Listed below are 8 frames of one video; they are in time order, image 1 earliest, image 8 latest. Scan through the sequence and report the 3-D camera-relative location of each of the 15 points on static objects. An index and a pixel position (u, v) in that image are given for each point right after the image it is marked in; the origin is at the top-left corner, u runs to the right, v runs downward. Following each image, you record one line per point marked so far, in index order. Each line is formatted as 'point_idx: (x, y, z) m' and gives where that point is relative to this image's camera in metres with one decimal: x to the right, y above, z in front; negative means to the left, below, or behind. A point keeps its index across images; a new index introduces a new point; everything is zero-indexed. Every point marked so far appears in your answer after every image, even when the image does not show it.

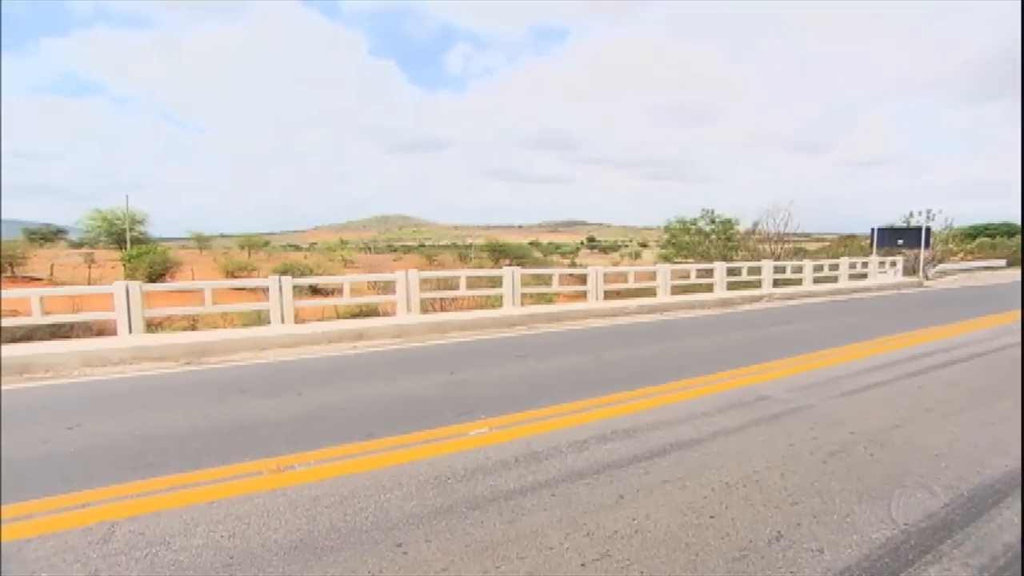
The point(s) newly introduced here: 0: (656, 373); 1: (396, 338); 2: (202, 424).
0: (+1.7, -1.0, +6.7) m
1: (-1.9, -0.8, +9.3) m
2: (-2.7, -1.2, +5.0) m
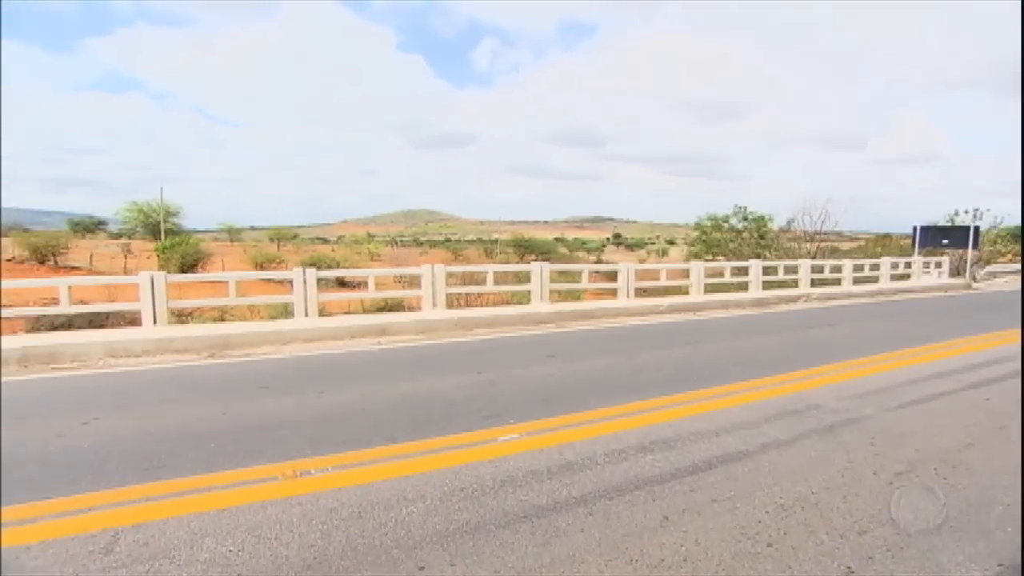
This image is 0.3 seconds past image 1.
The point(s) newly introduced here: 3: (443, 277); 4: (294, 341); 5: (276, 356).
0: (+2.0, -1.0, +6.4) m
1: (-1.5, -0.8, +9.1) m
2: (-2.5, -1.1, +4.8) m
3: (-1.2, +0.2, +10.4) m
4: (-3.3, -0.8, +8.5) m
5: (-3.2, -0.9, +7.7) m
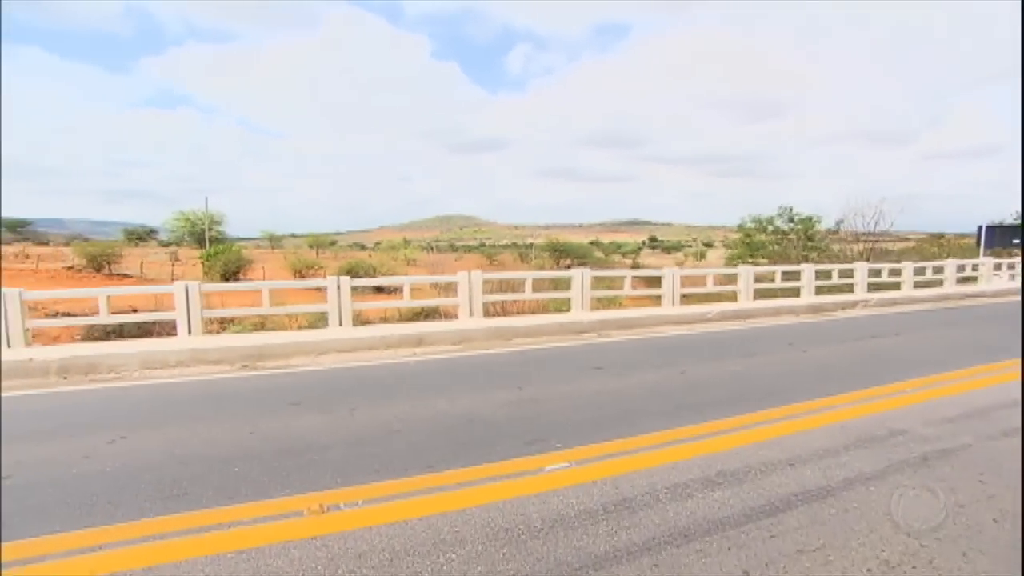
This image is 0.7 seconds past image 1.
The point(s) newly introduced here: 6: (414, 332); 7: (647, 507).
0: (+2.5, -1.1, +5.8) m
1: (-0.9, -0.9, +8.8) m
2: (-2.1, -1.2, +4.5) m
3: (-0.5, +0.1, +10.0) m
4: (-2.7, -0.9, +8.2) m
5: (-2.7, -1.1, +7.5) m
6: (-1.5, -0.7, +8.7) m
7: (+0.8, -1.3, +3.4) m
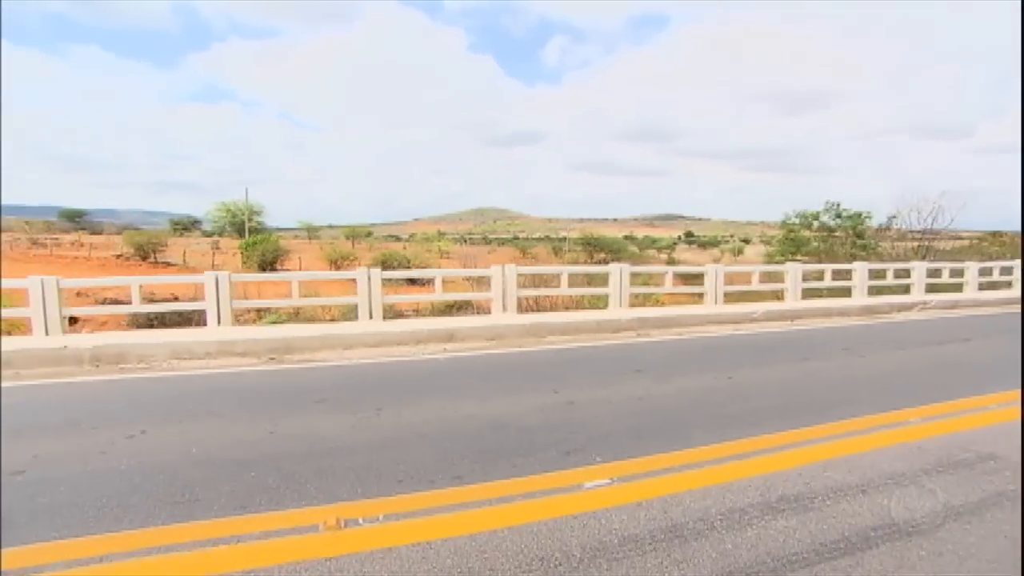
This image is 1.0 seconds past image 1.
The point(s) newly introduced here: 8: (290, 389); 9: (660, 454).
0: (+2.8, -1.1, +5.3) m
1: (-0.3, -0.8, +8.5) m
2: (-1.9, -1.2, +4.3) m
3: (+0.1, +0.2, +9.7) m
4: (-2.2, -0.8, +8.0) m
5: (-2.3, -1.0, +7.3) m
6: (-1.0, -0.6, +8.4) m
7: (+1.0, -1.3, +3.0) m
8: (-2.3, -1.0, +6.0) m
9: (+1.1, -1.2, +4.1) m
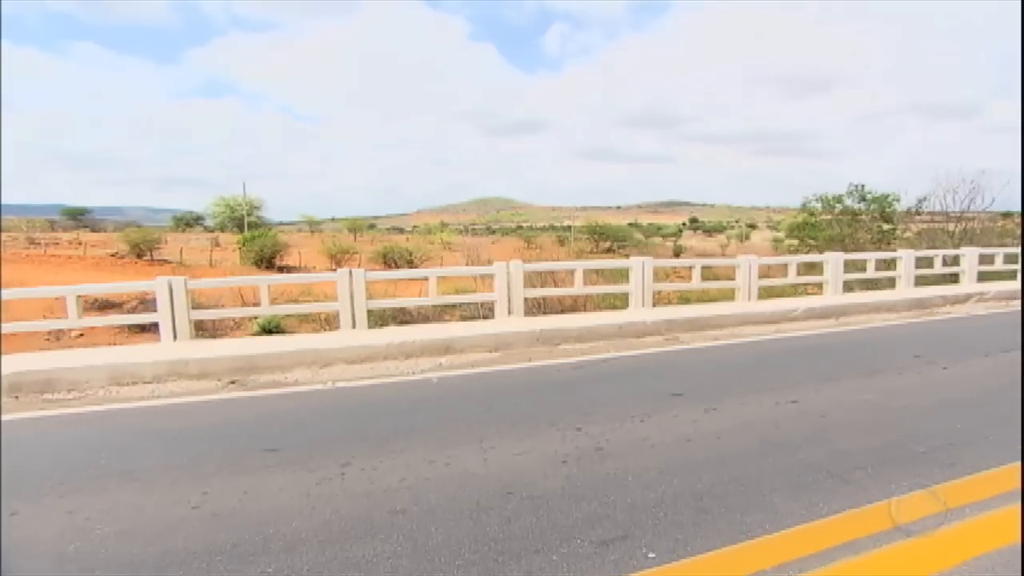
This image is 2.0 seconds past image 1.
0: (+2.9, -1.1, +4.0) m
1: (-0.2, -0.8, +7.2) m
2: (-1.8, -1.3, +3.1) m
3: (+0.1, +0.2, +8.4) m
4: (-2.1, -0.9, +6.8) m
5: (-2.2, -1.1, +6.0) m
6: (-0.9, -0.6, +7.1) m
7: (+1.1, -1.4, +1.7) m
8: (-2.3, -1.2, +4.7) m
9: (+1.1, -1.3, +2.9) m
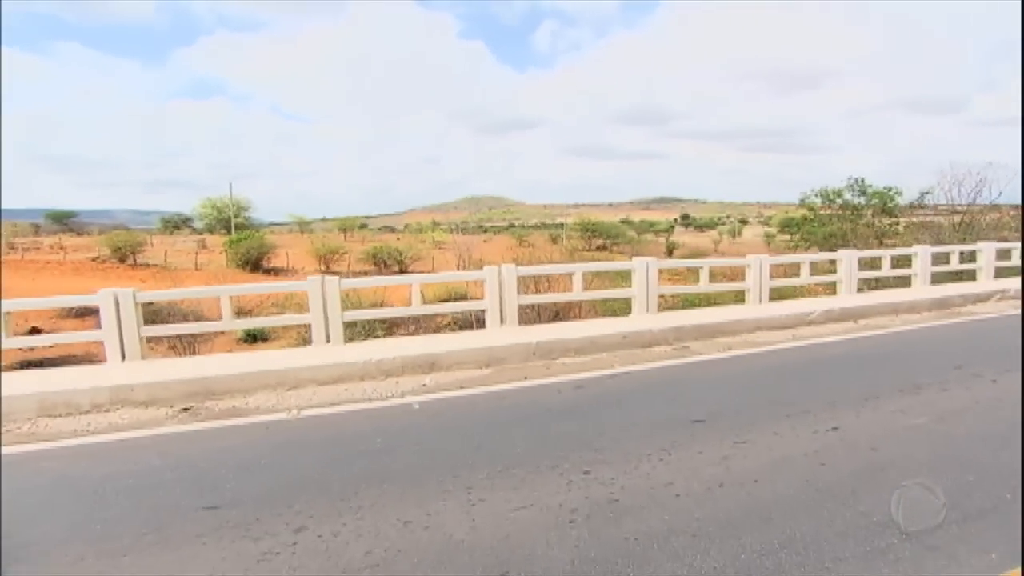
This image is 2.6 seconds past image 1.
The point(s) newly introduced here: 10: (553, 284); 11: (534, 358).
0: (+2.9, -1.2, +3.3) m
1: (-0.3, -0.9, +6.4) m
2: (-1.8, -1.4, +2.3) m
3: (0.0, +0.1, +7.6) m
4: (-2.2, -1.0, +6.0) m
5: (-2.2, -1.2, +5.2) m
6: (-1.0, -0.7, +6.3) m
7: (+1.1, -1.5, +1.0) m
8: (-2.3, -1.3, +3.9) m
9: (+1.1, -1.4, +2.1) m
10: (+0.7, +0.1, +9.4) m
11: (+0.3, -0.8, +6.7) m
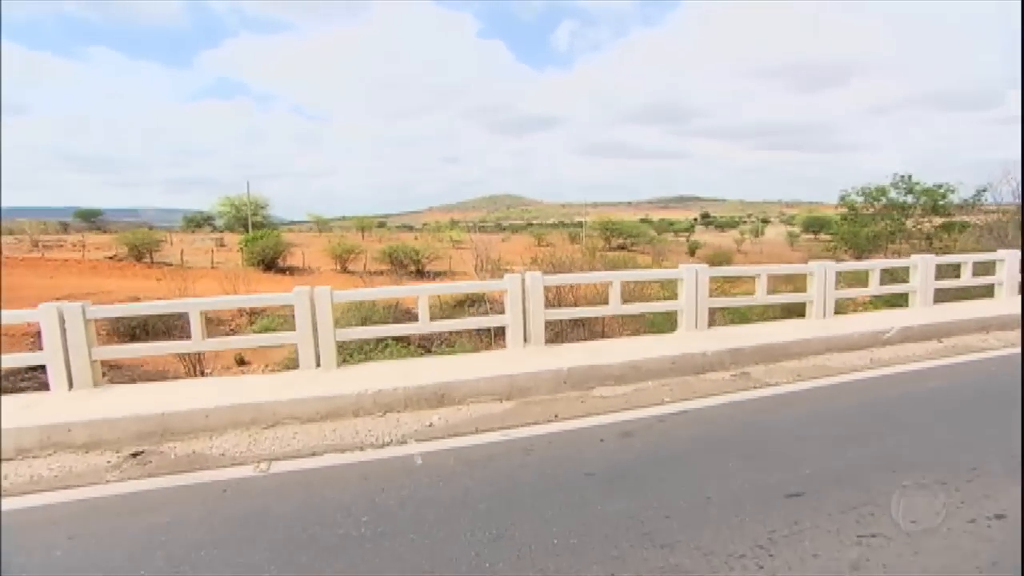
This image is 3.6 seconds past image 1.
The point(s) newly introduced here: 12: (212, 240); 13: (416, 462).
0: (+3.0, -1.4, +2.0) m
1: (-0.1, -1.1, +5.3) m
2: (-1.7, -1.6, +1.2) m
3: (+0.3, -0.1, +6.5) m
4: (-1.9, -1.2, +4.9) m
5: (-2.0, -1.3, +4.1) m
6: (-0.7, -0.9, +5.2) m
7: (+1.1, -1.7, -0.2) m
8: (-2.1, -1.4, +2.8) m
9: (+1.2, -1.5, +0.9) m
10: (+1.0, -0.1, +8.2) m
11: (+0.5, -1.0, +5.6) m
12: (-9.8, +1.6, +18.8) m
13: (-0.7, -1.3, +4.0) m
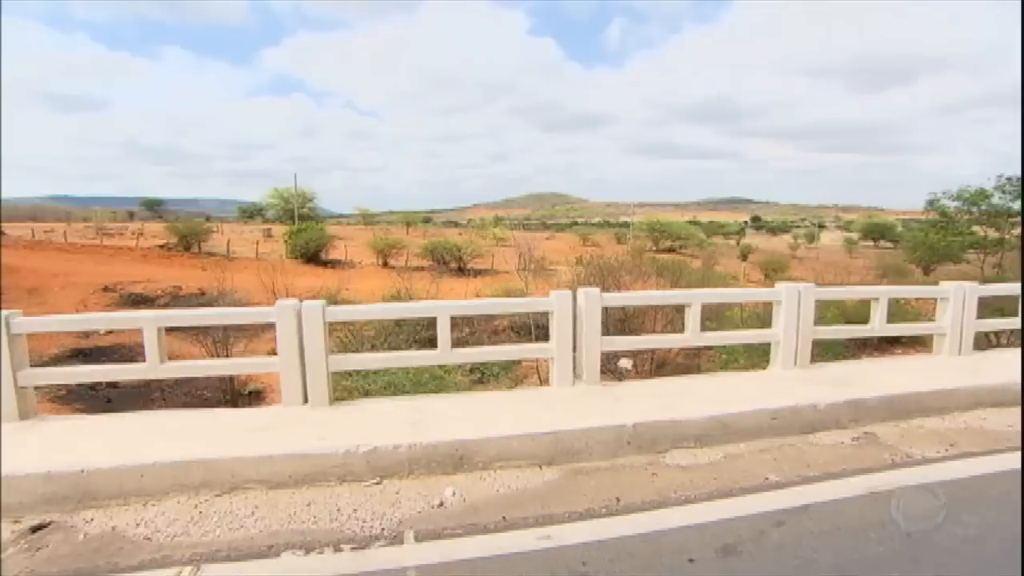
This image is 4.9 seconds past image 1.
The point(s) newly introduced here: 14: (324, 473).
0: (+3.0, -1.6, +0.4) m
1: (+0.2, -1.2, +3.8) m
2: (-1.7, -1.7, -0.1) m
3: (+0.7, -0.3, +5.0) m
4: (-1.7, -1.3, +3.6) m
5: (-1.8, -1.4, +2.9) m
6: (-0.4, -1.0, +3.8) m
7: (+1.0, -1.9, -1.7) m
8: (-2.0, -1.5, +1.6) m
9: (+1.2, -1.8, -0.6) m
10: (+1.6, -0.3, +6.6) m
11: (+0.8, -1.2, +4.1) m
12: (-8.4, +1.8, +18.1) m
13: (-0.5, -1.4, +2.7) m
14: (-1.2, -1.2, +3.7) m
